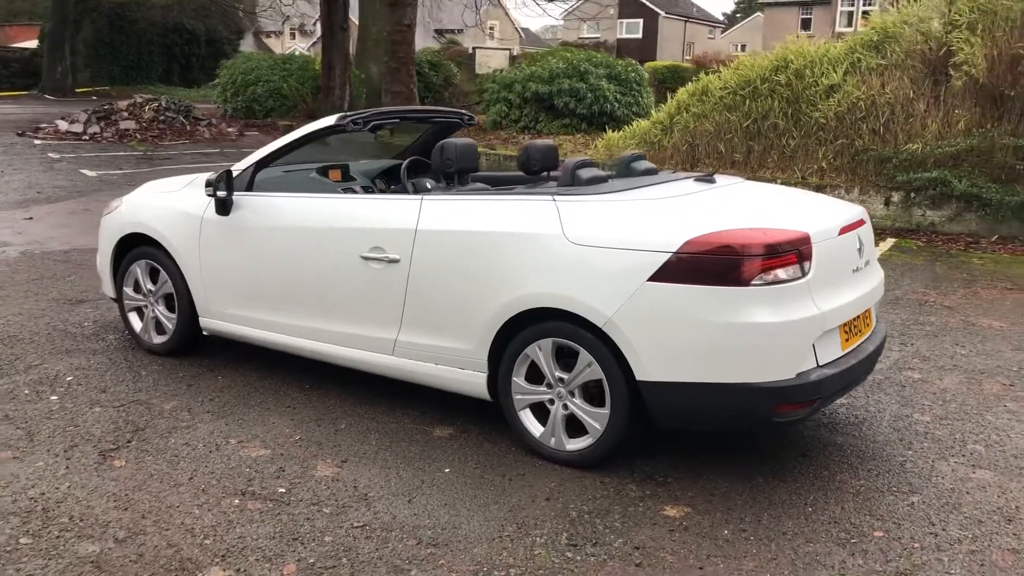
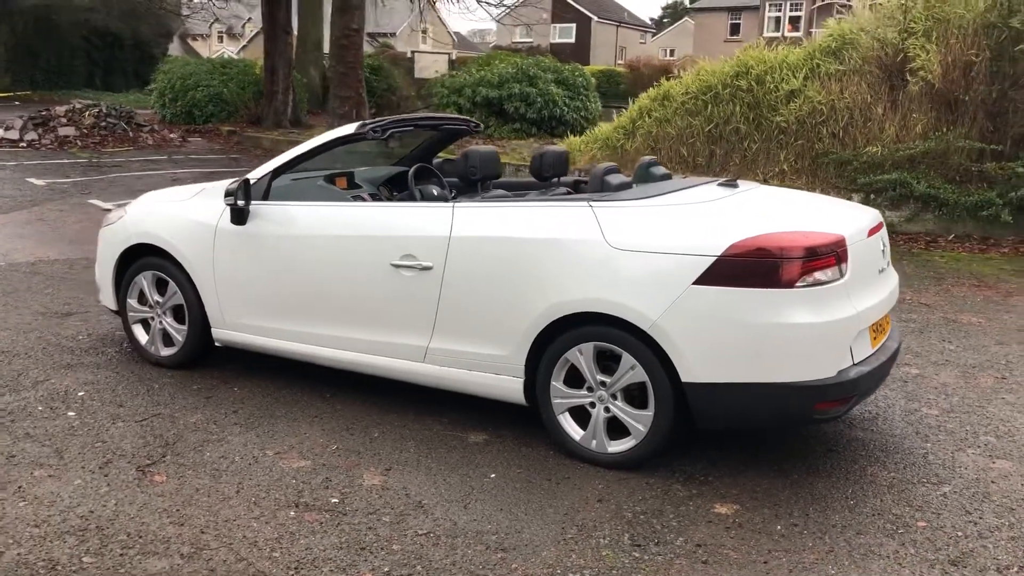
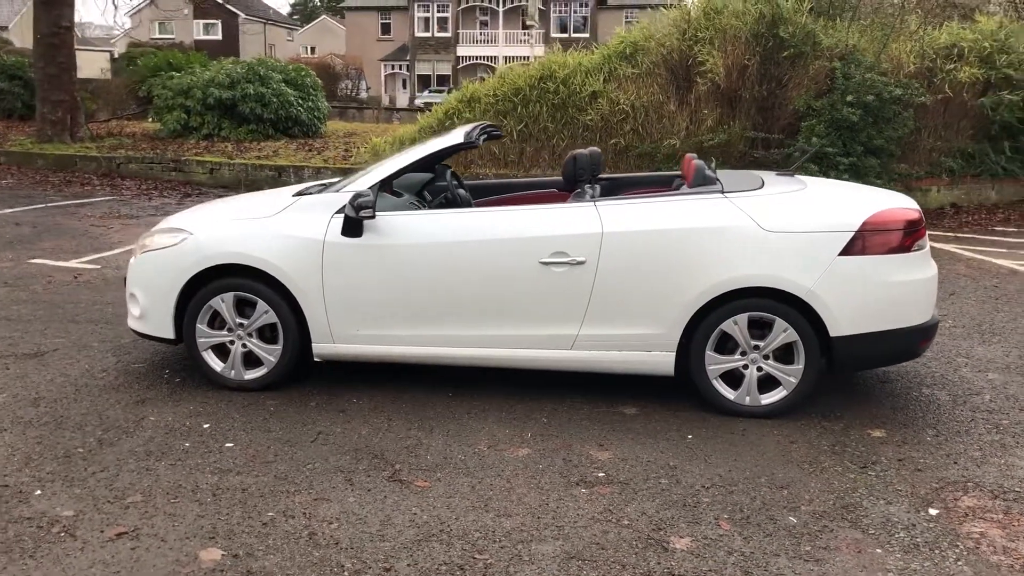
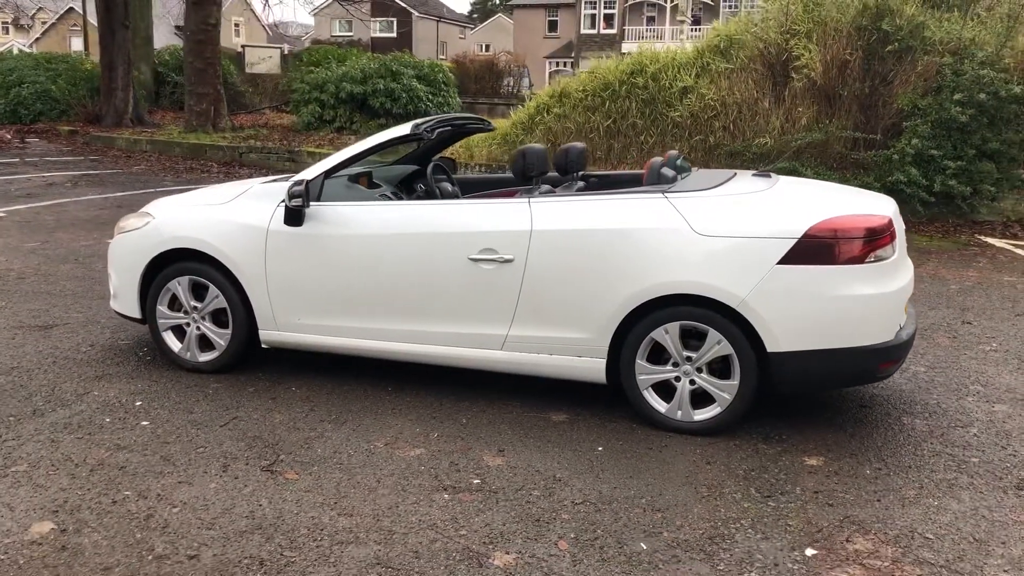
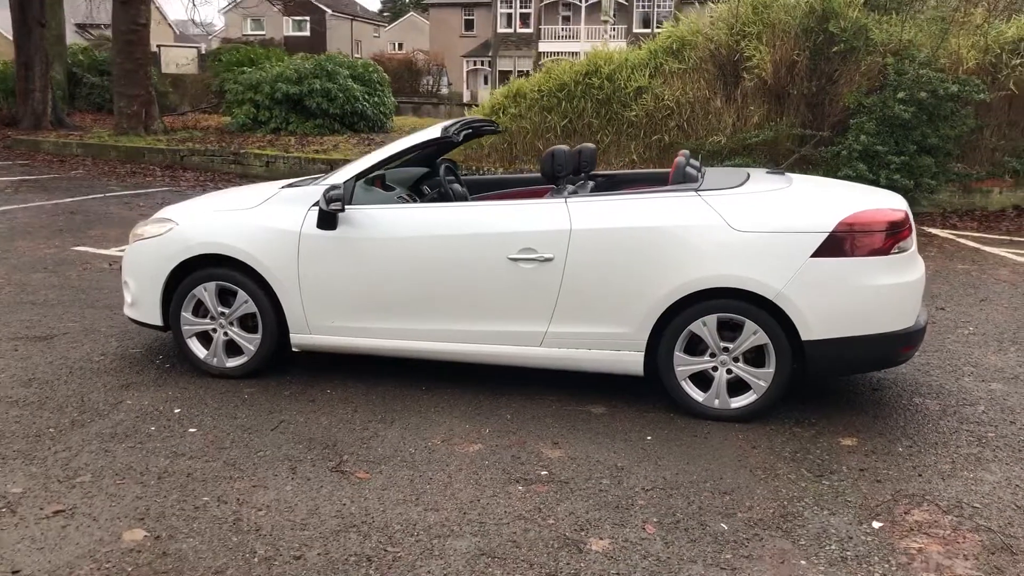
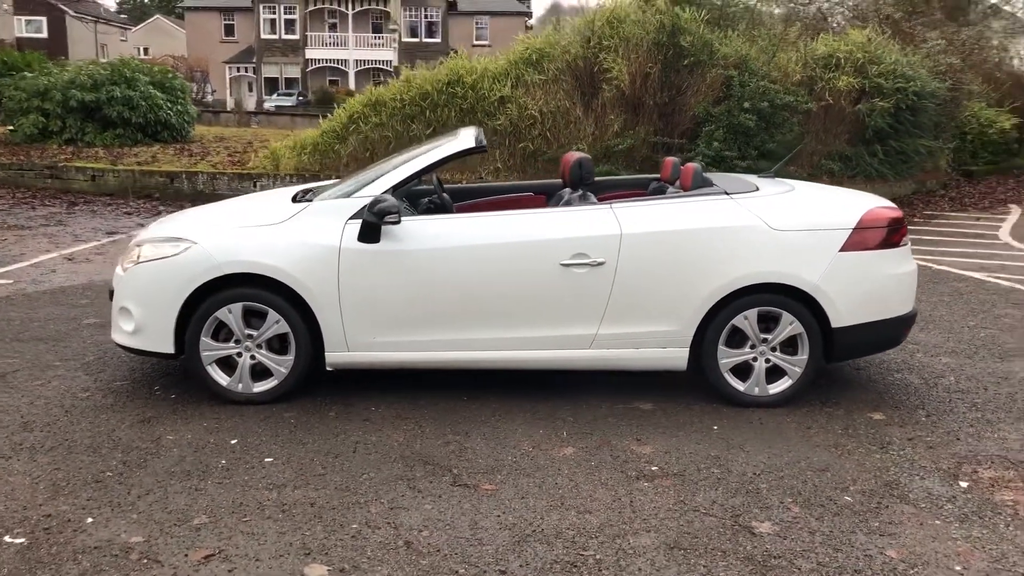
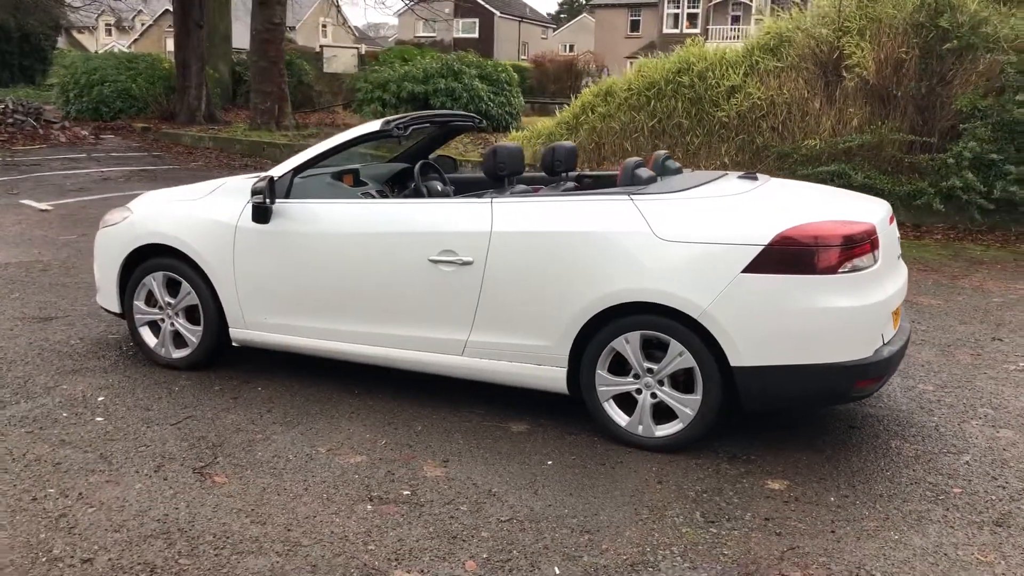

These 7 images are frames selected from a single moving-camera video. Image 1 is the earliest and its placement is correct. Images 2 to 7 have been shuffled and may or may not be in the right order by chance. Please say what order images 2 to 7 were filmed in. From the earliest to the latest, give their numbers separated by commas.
2, 7, 4, 5, 3, 6
